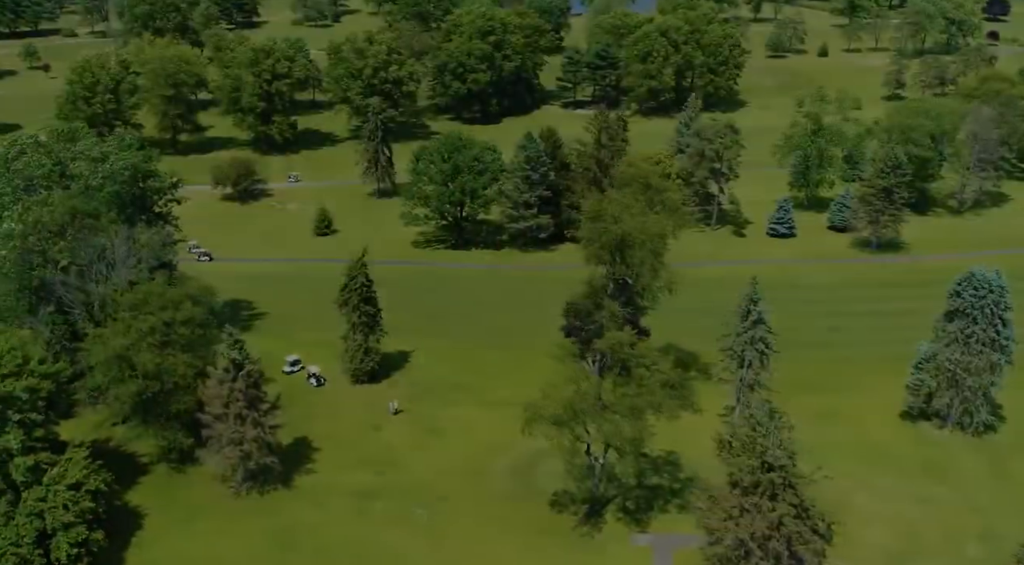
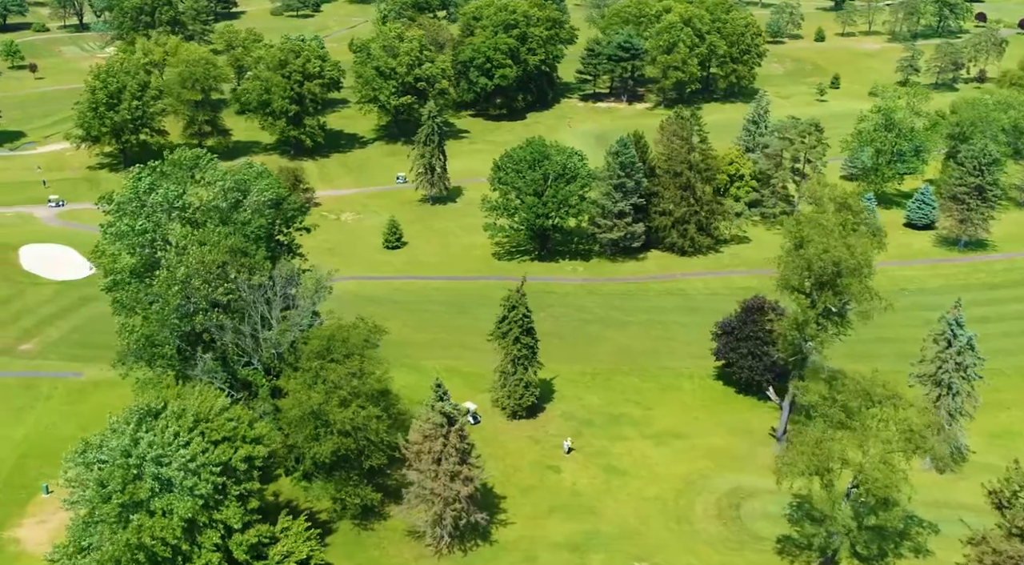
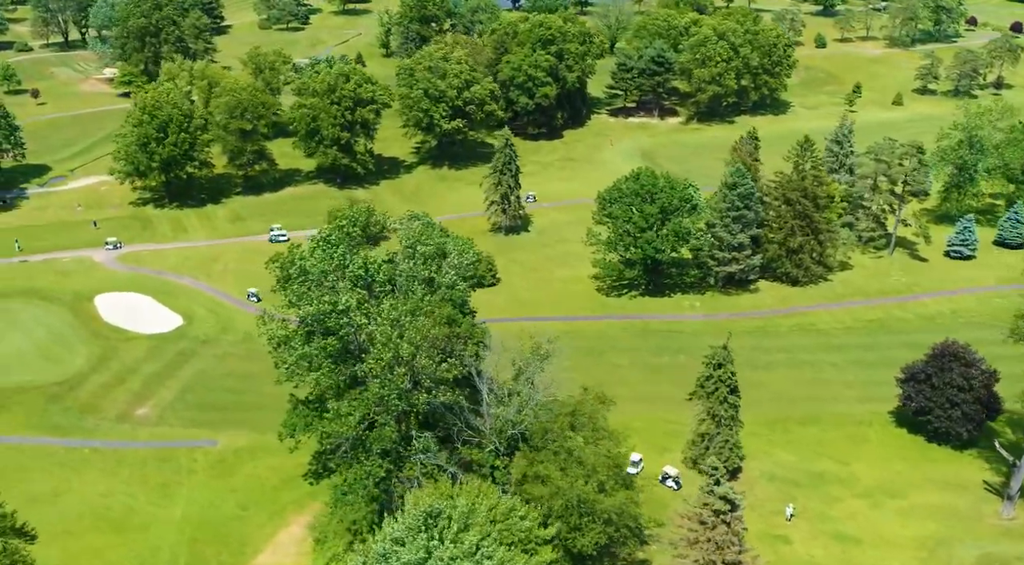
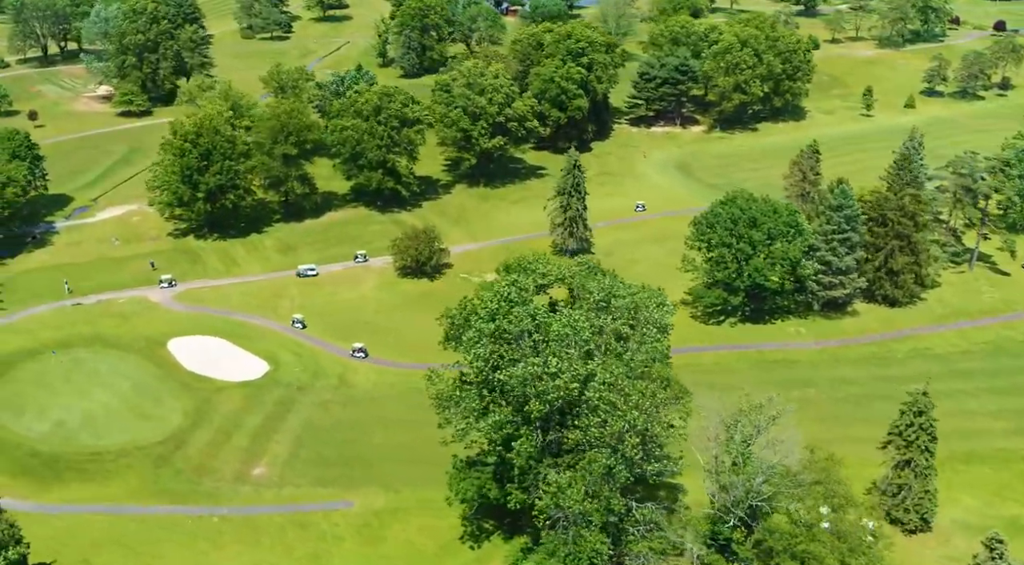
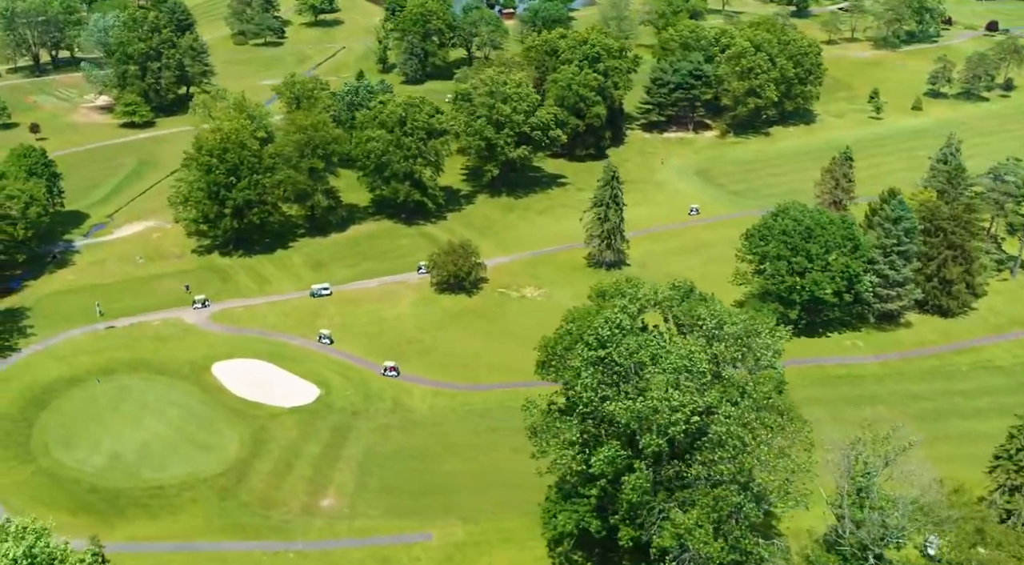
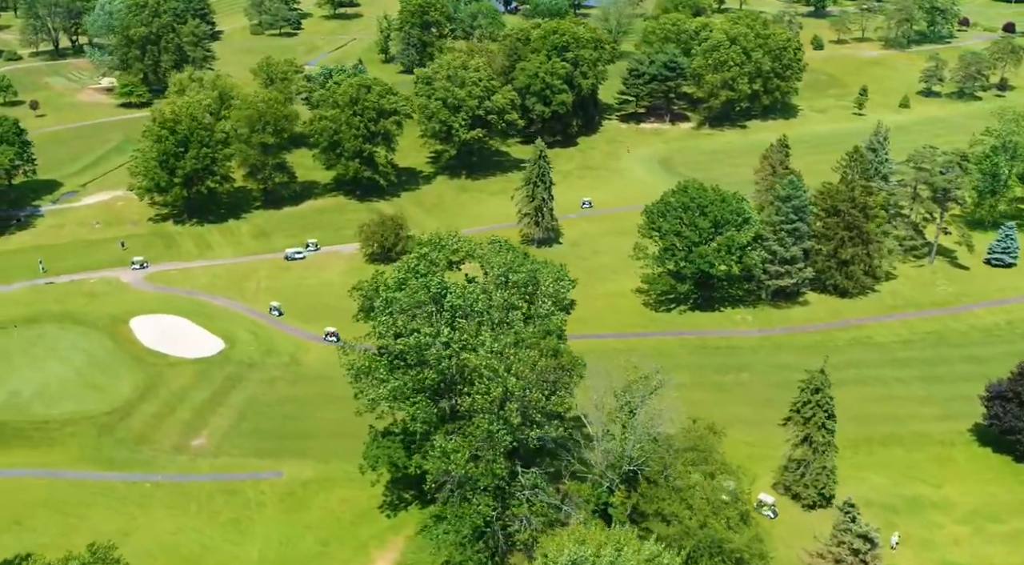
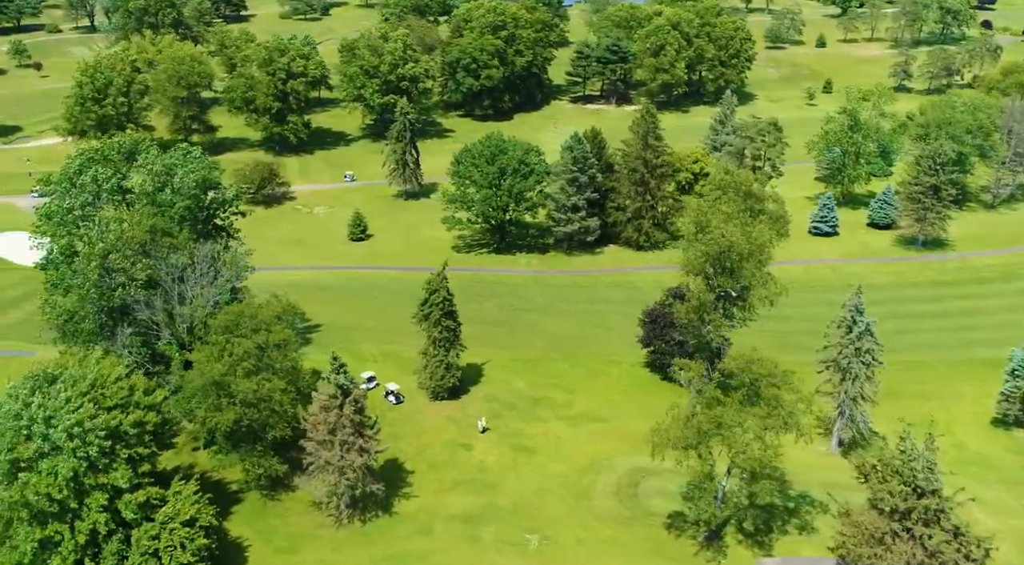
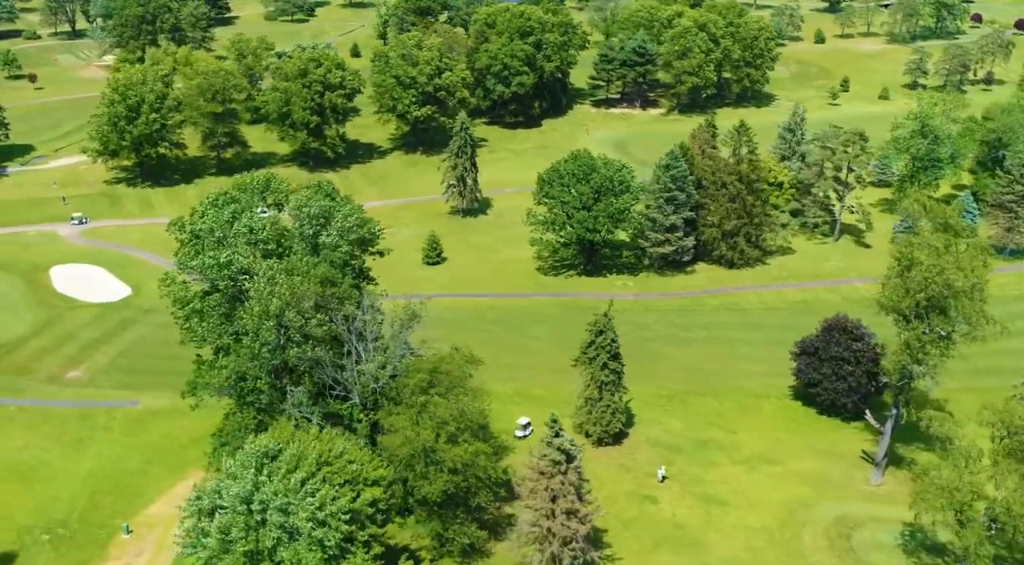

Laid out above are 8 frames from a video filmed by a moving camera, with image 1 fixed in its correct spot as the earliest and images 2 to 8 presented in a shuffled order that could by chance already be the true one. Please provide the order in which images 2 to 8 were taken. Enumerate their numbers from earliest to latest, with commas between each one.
7, 2, 8, 3, 6, 4, 5
